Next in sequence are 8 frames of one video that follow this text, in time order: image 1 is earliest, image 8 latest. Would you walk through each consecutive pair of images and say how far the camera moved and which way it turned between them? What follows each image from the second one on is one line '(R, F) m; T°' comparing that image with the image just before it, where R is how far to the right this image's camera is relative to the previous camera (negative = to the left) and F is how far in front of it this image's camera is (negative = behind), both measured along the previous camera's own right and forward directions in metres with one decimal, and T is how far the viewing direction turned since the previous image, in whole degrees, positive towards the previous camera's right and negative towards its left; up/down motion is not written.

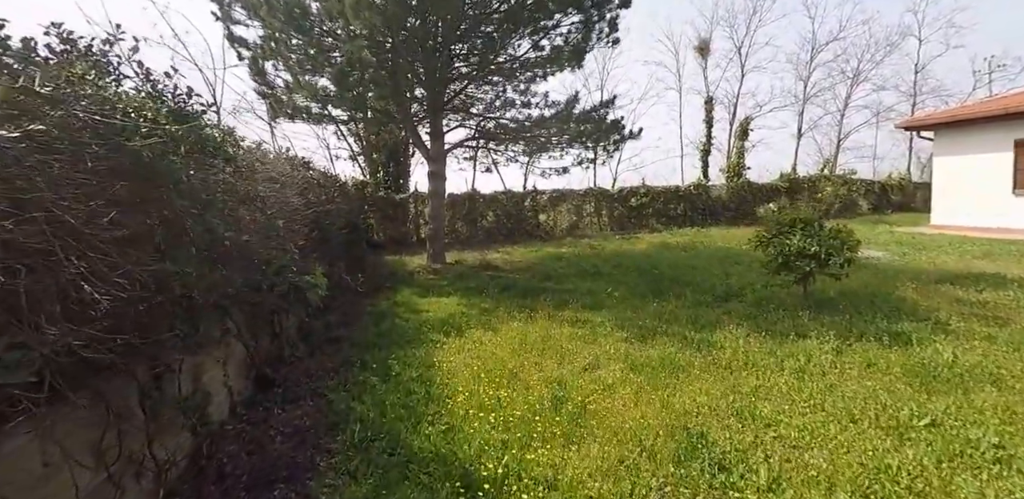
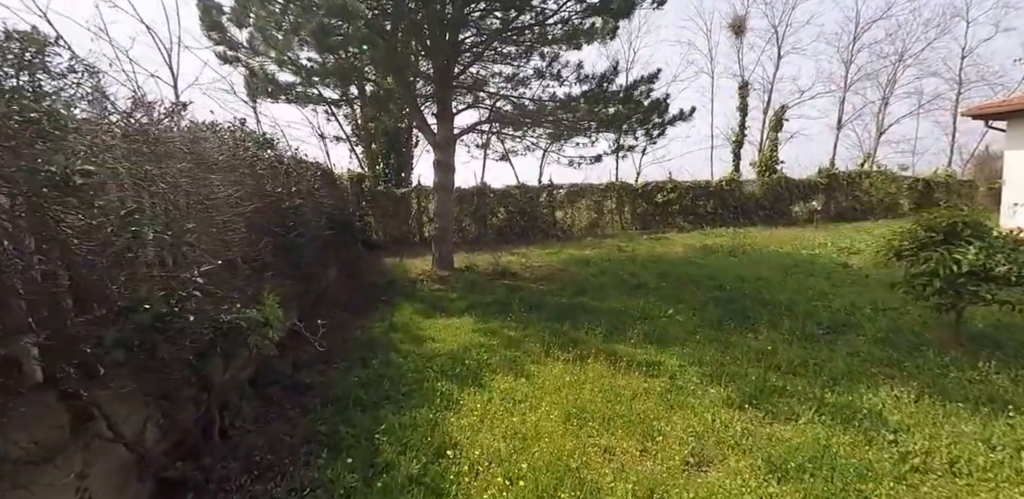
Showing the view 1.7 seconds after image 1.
(-0.3, +1.5) m; 0°
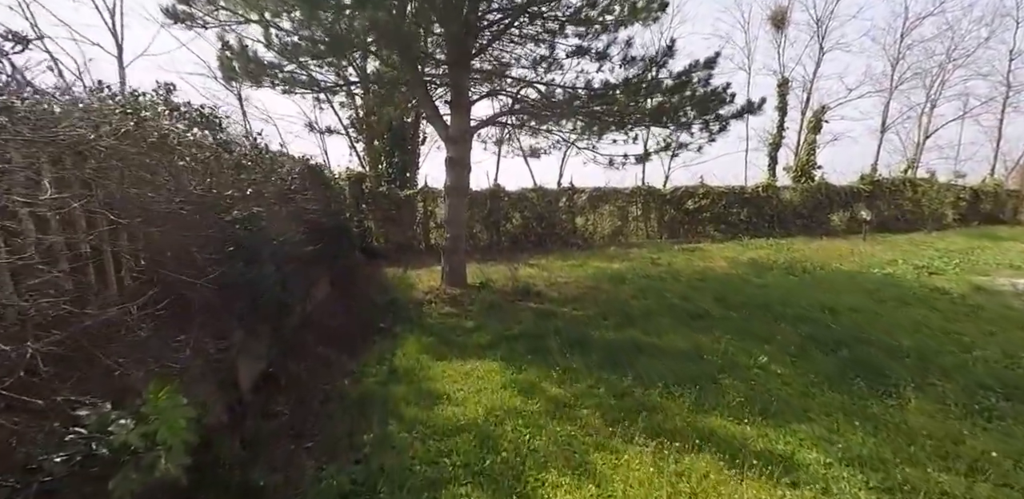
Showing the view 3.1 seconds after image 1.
(-0.3, +1.2) m; 0°
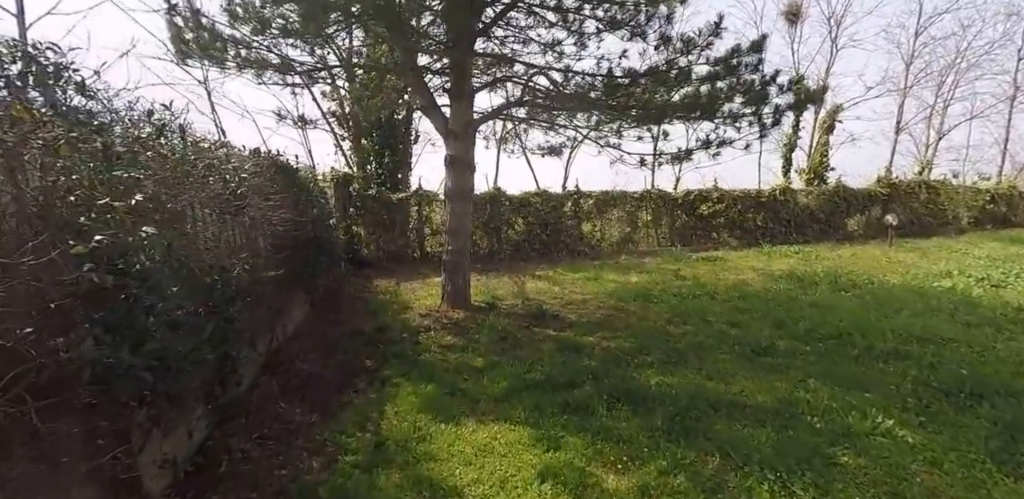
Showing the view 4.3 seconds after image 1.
(-0.2, +1.0) m; +1°
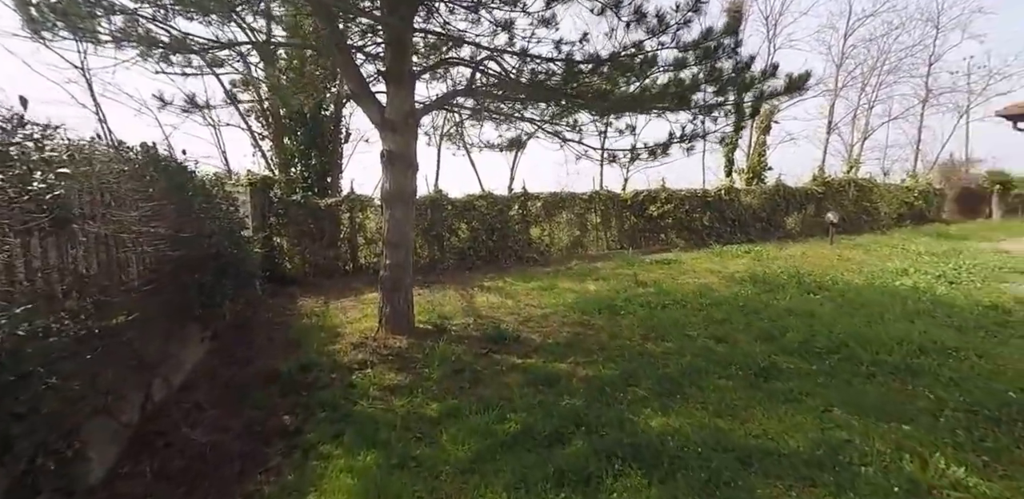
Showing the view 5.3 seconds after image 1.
(-0.1, +0.8) m; +8°
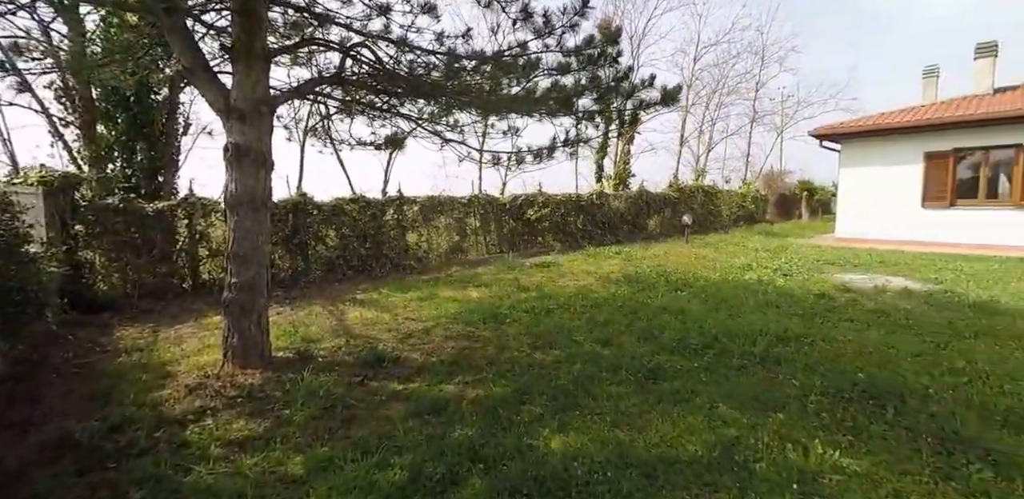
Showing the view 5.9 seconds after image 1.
(0.0, +0.3) m; +15°
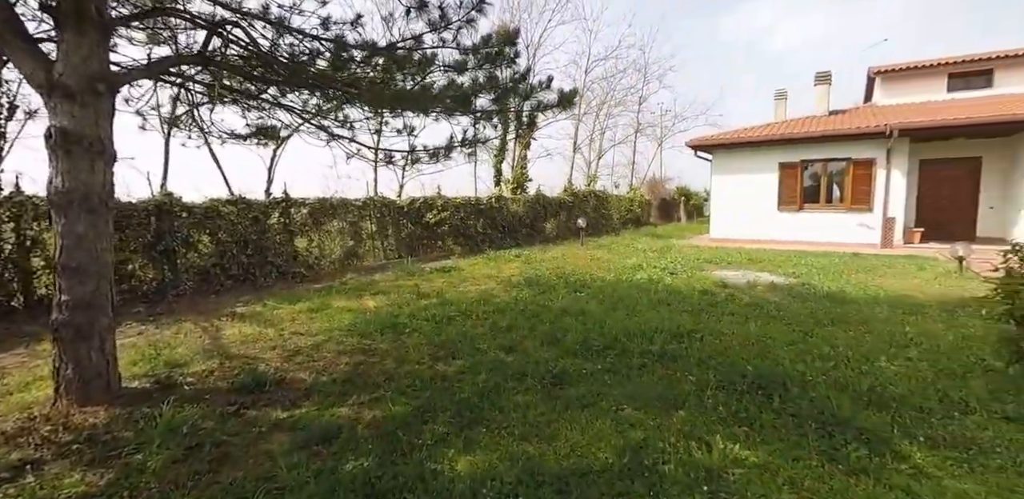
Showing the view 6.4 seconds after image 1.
(0.0, +0.2) m; +12°
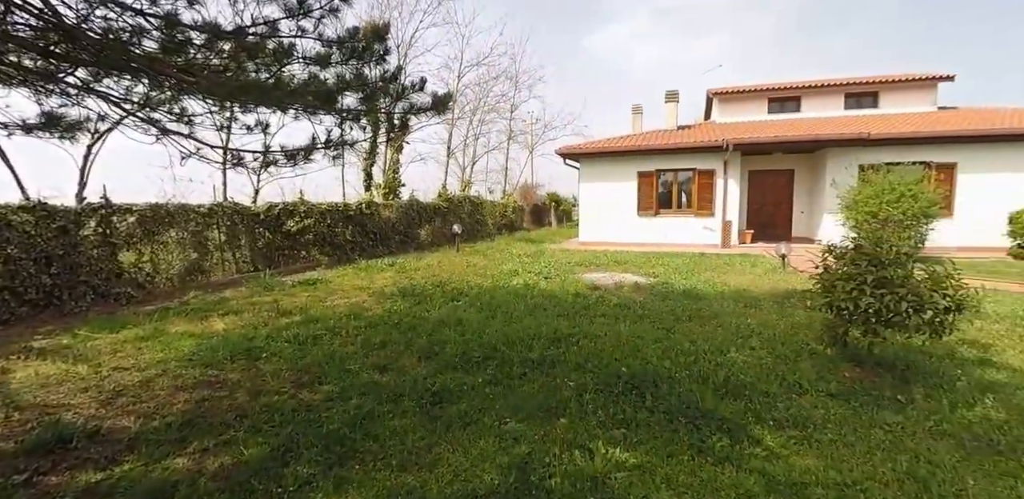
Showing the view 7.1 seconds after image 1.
(0.0, +0.2) m; +15°
